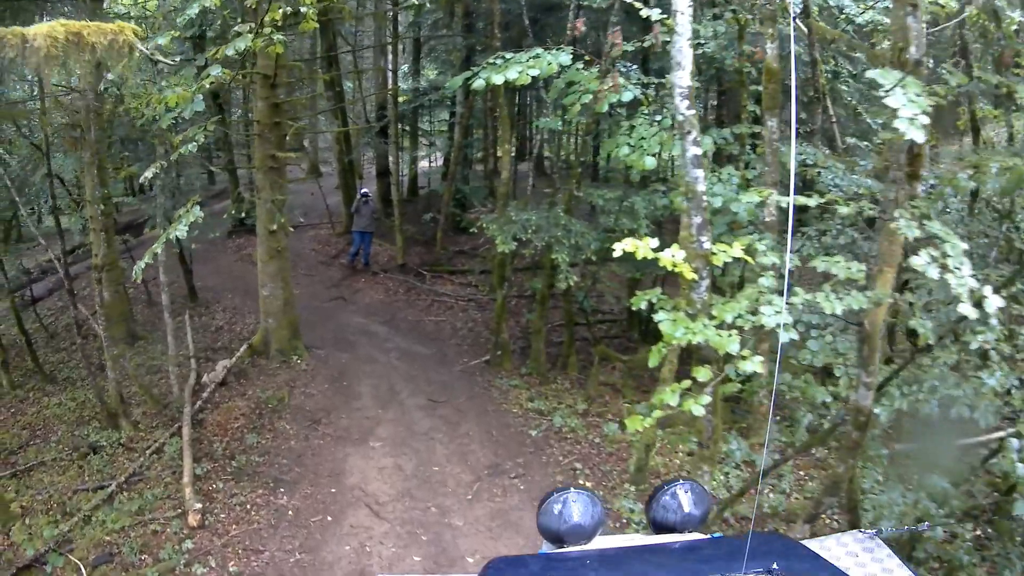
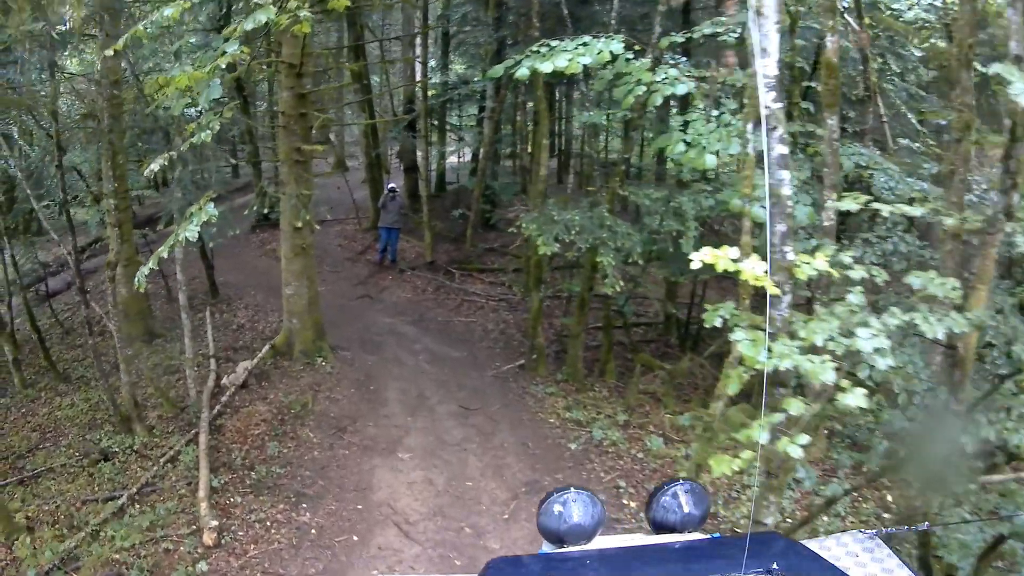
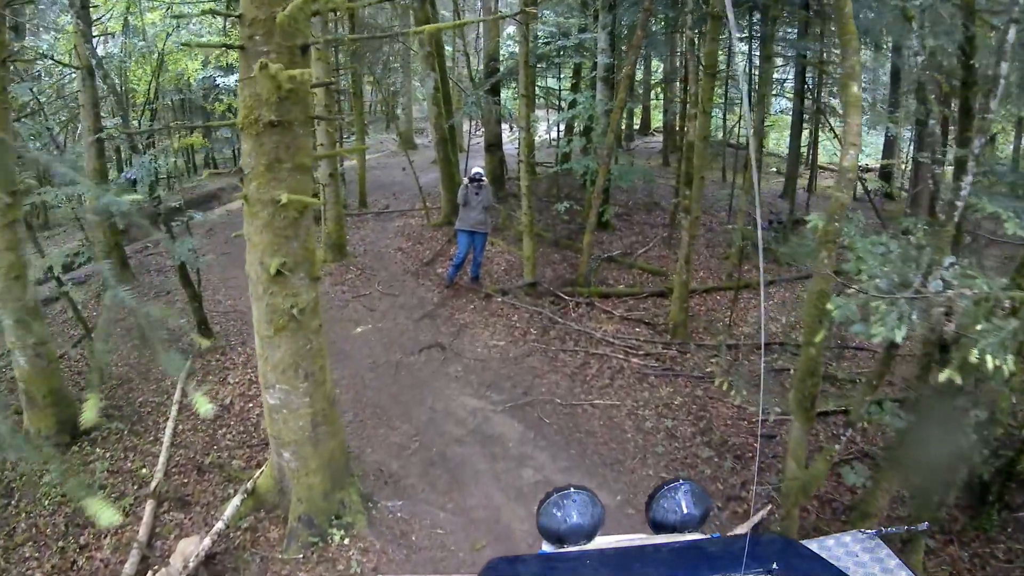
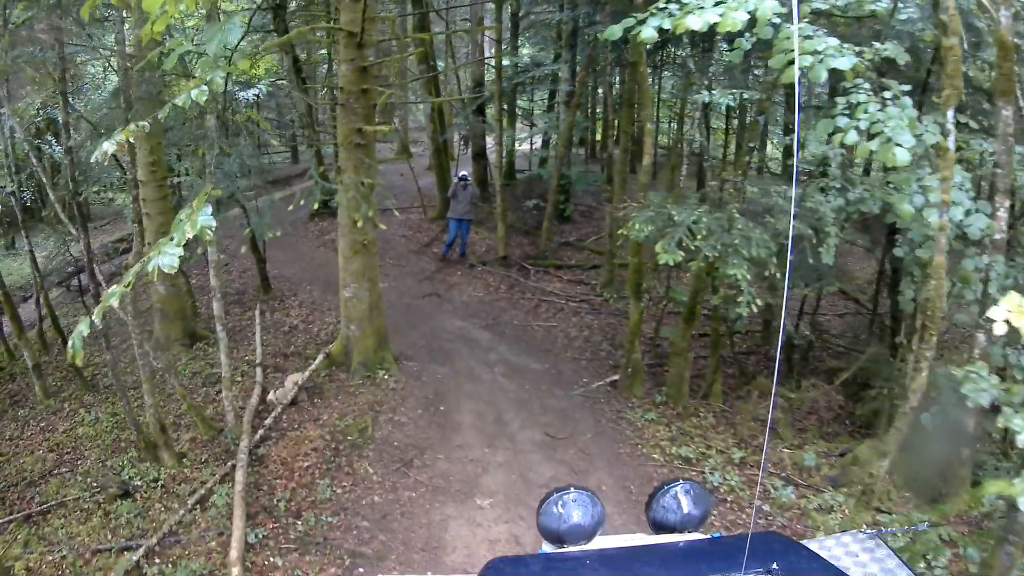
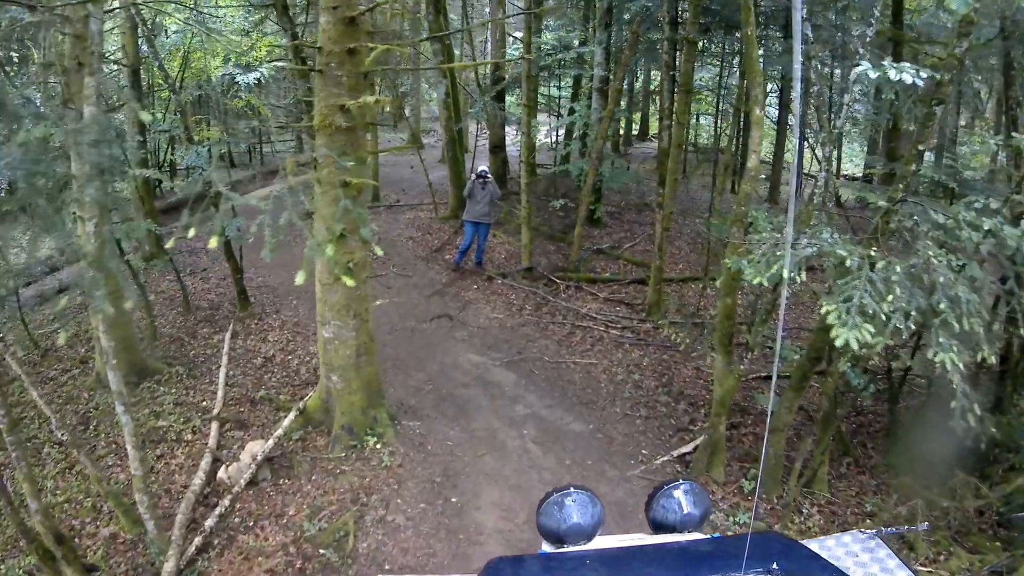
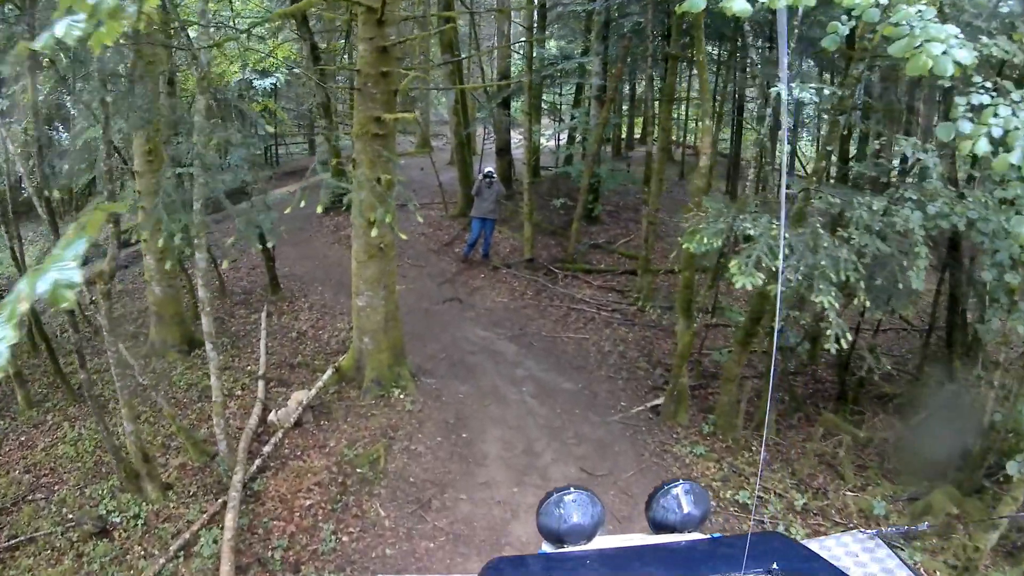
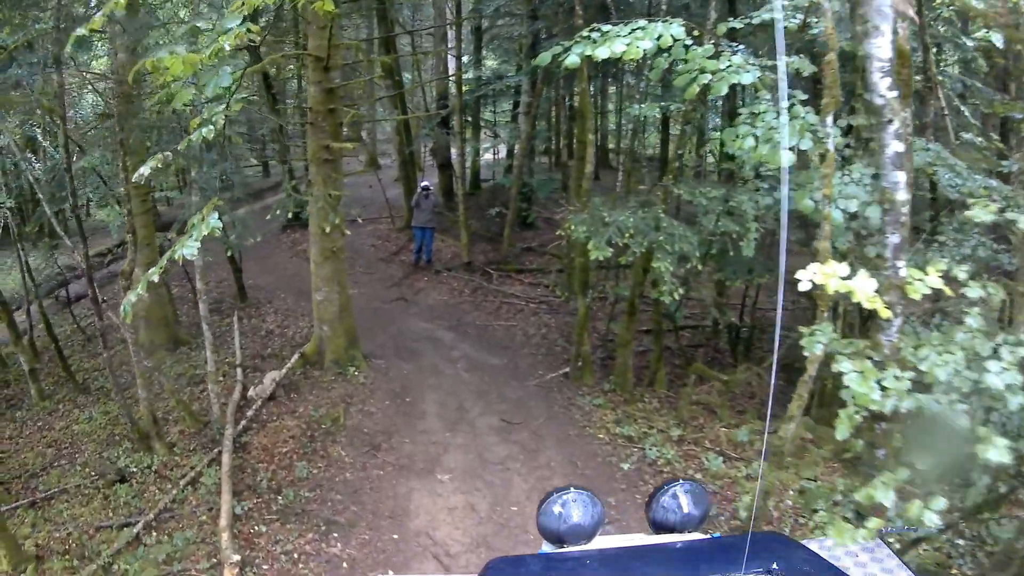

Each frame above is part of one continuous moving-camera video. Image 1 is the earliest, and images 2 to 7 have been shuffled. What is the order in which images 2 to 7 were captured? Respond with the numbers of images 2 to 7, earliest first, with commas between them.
2, 7, 4, 6, 5, 3
